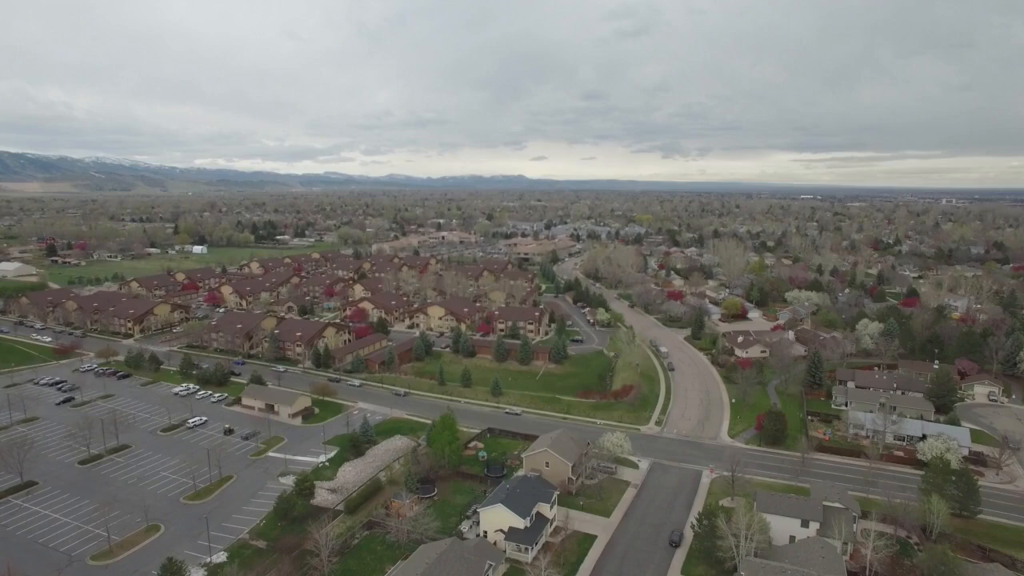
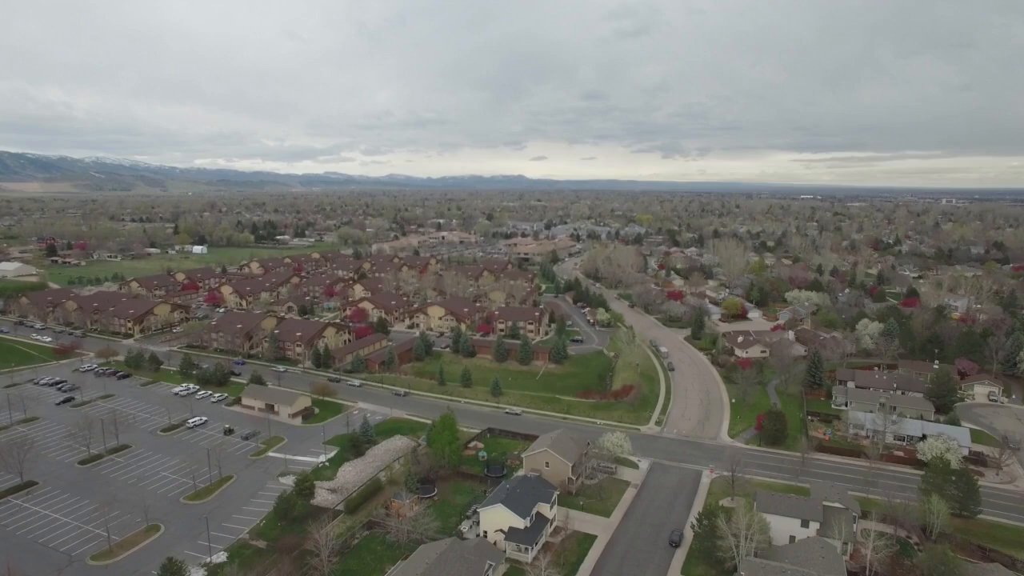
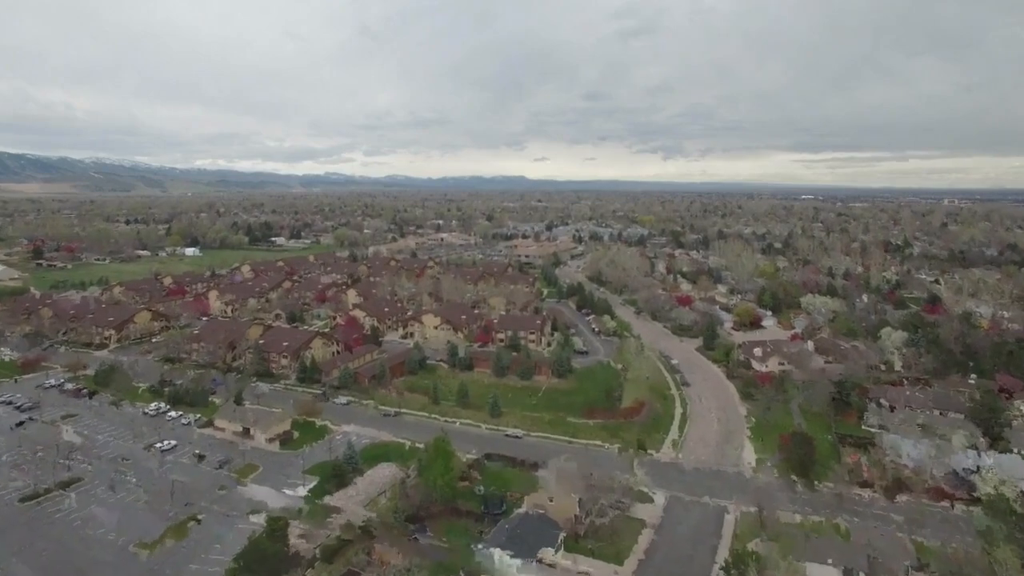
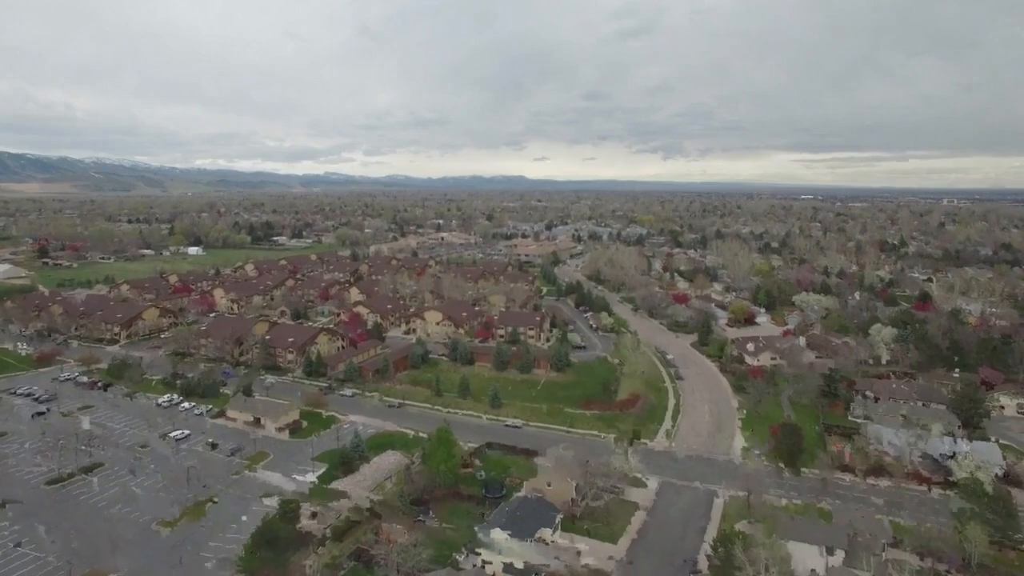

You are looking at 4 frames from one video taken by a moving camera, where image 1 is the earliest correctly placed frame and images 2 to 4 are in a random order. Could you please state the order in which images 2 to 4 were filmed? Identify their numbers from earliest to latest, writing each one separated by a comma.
2, 4, 3
